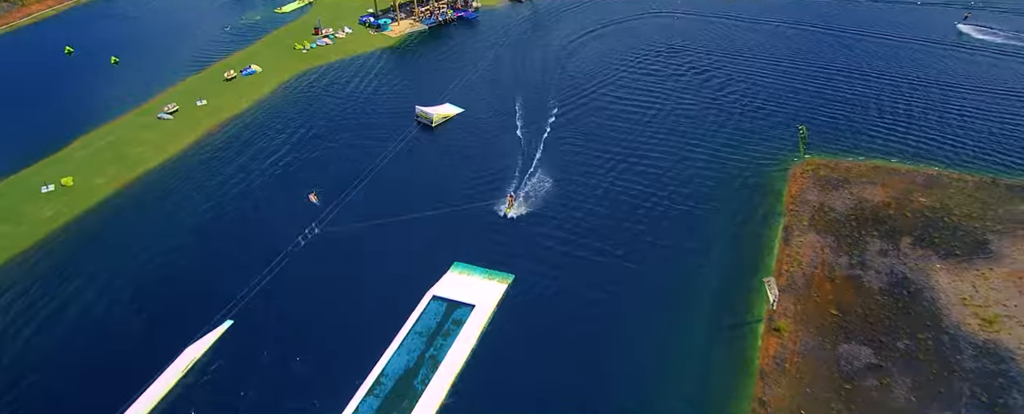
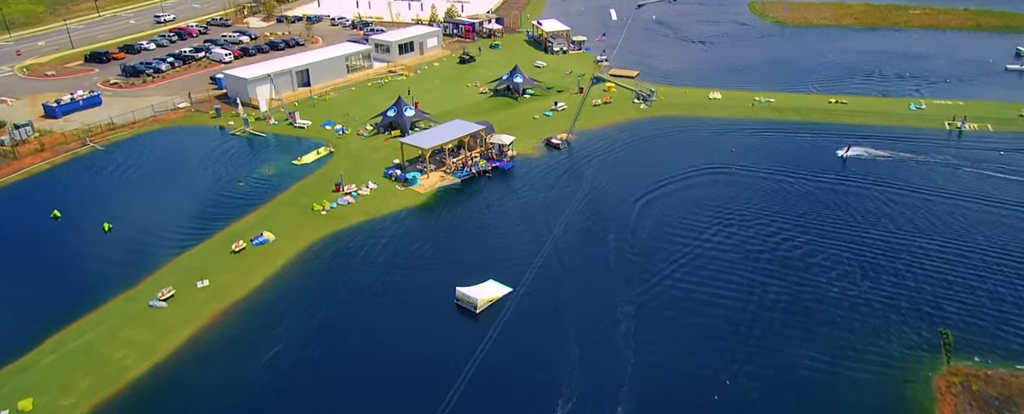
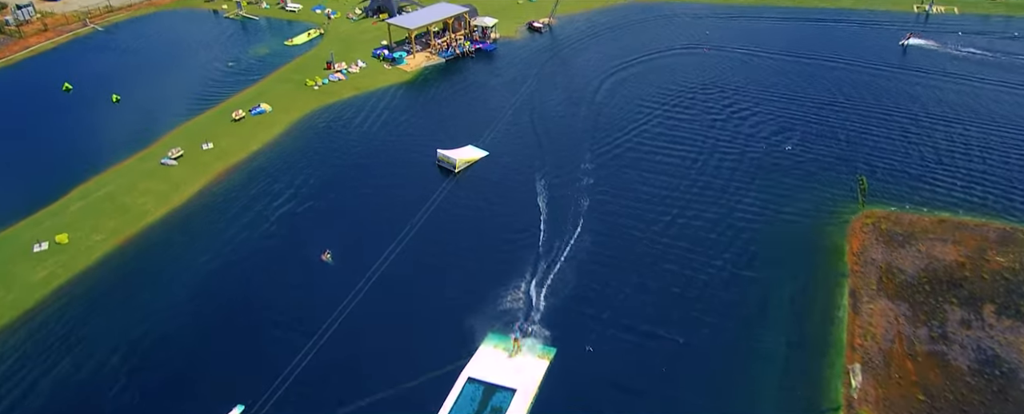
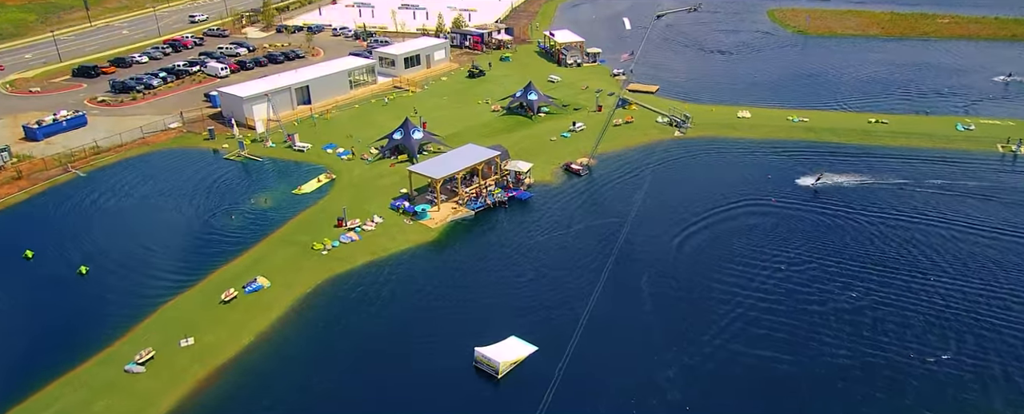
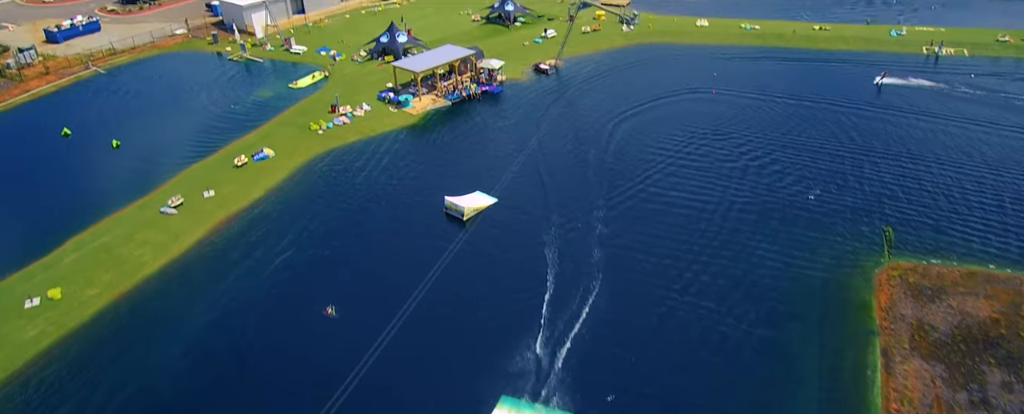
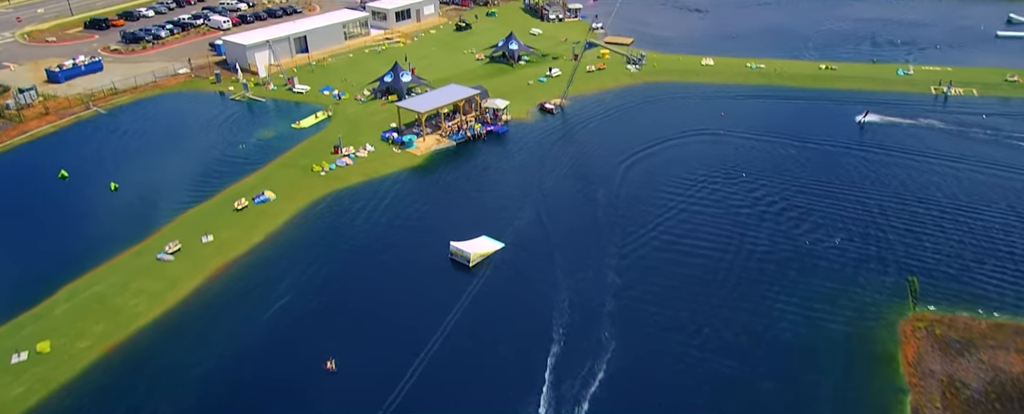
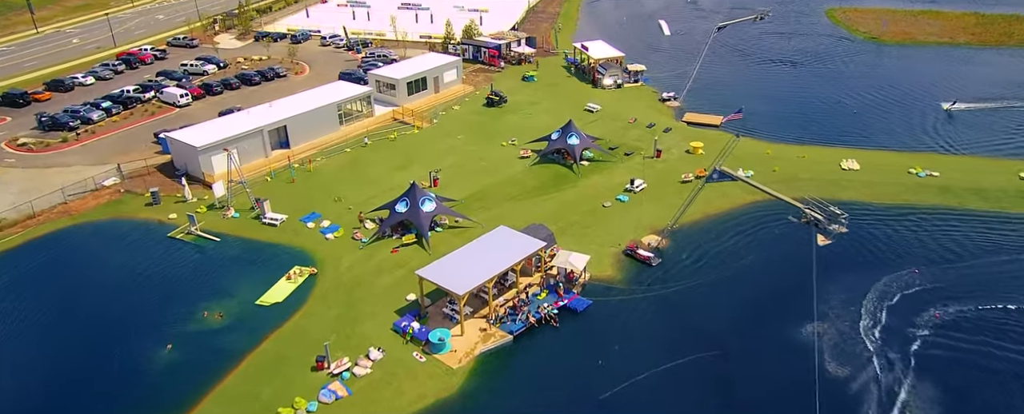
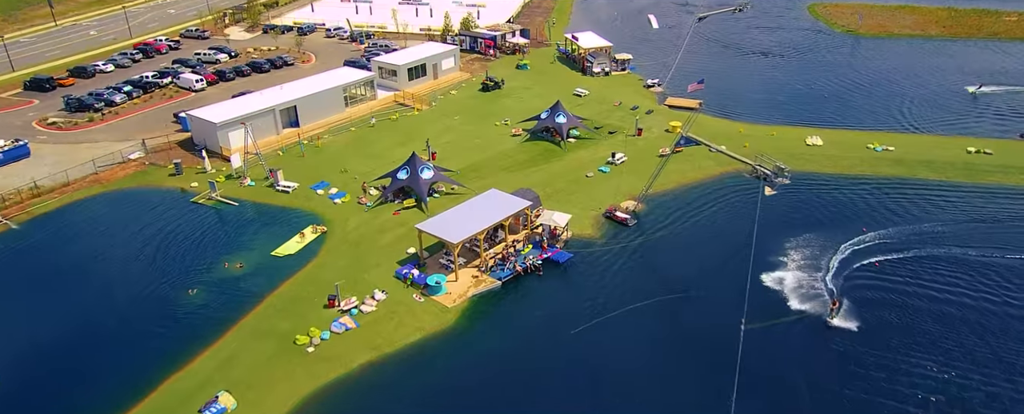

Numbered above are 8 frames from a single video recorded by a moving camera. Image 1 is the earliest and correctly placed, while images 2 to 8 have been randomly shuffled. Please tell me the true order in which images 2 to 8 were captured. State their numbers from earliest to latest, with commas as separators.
3, 5, 6, 2, 4, 8, 7
